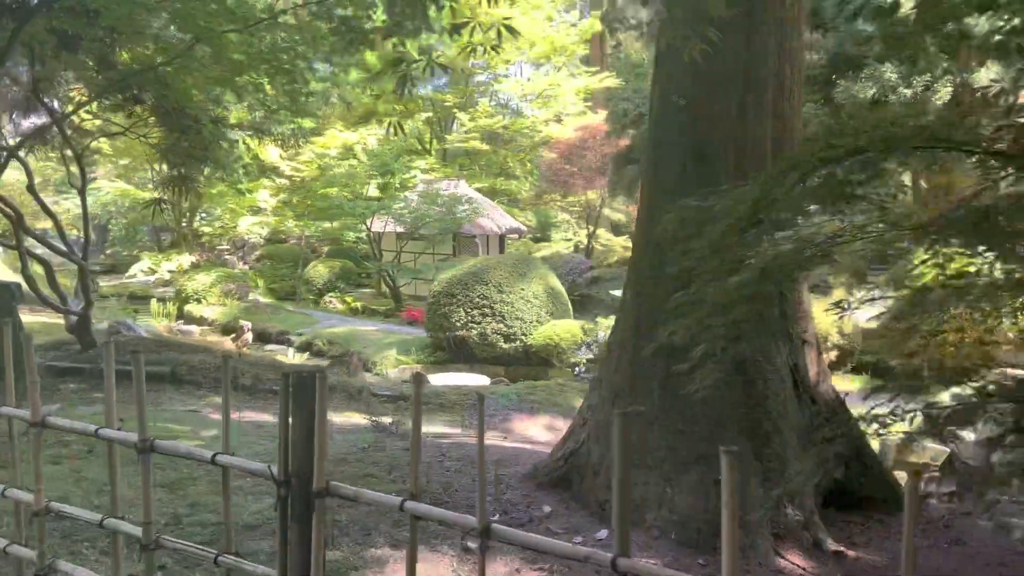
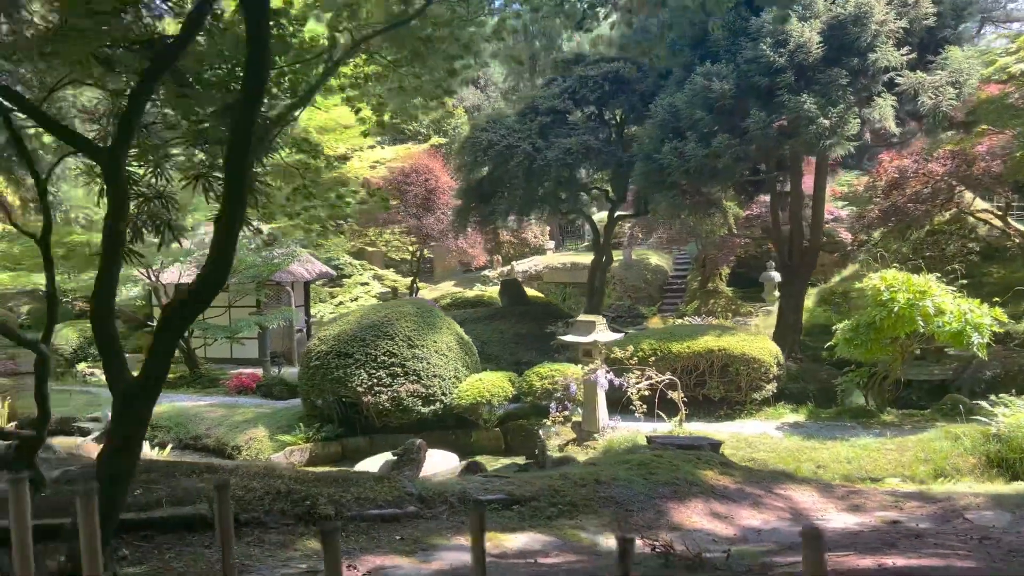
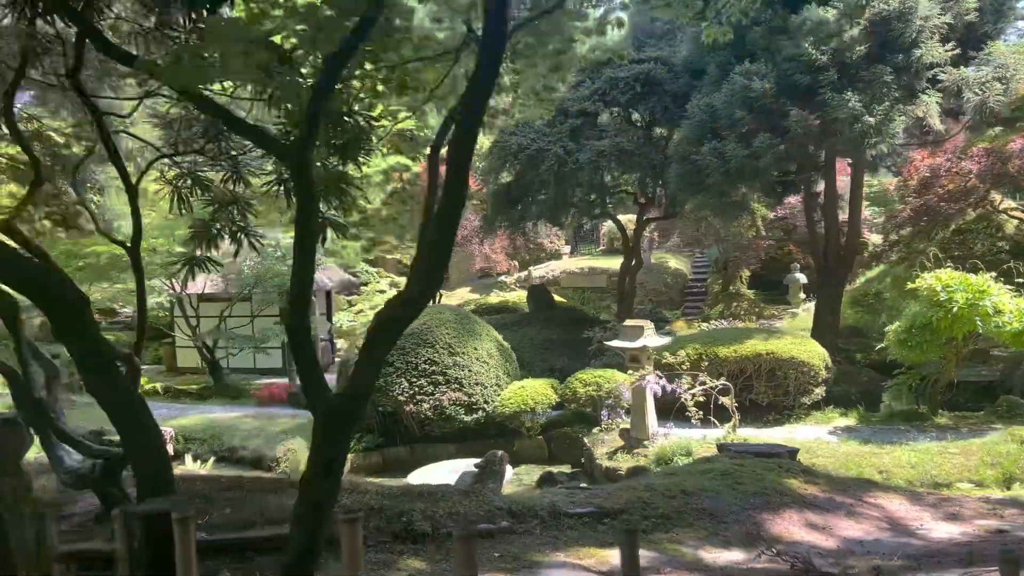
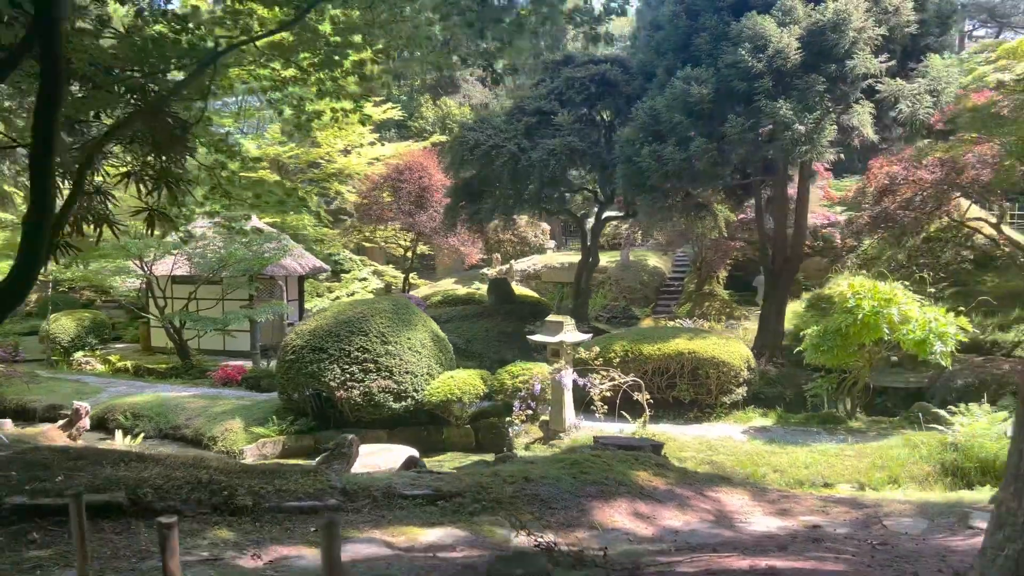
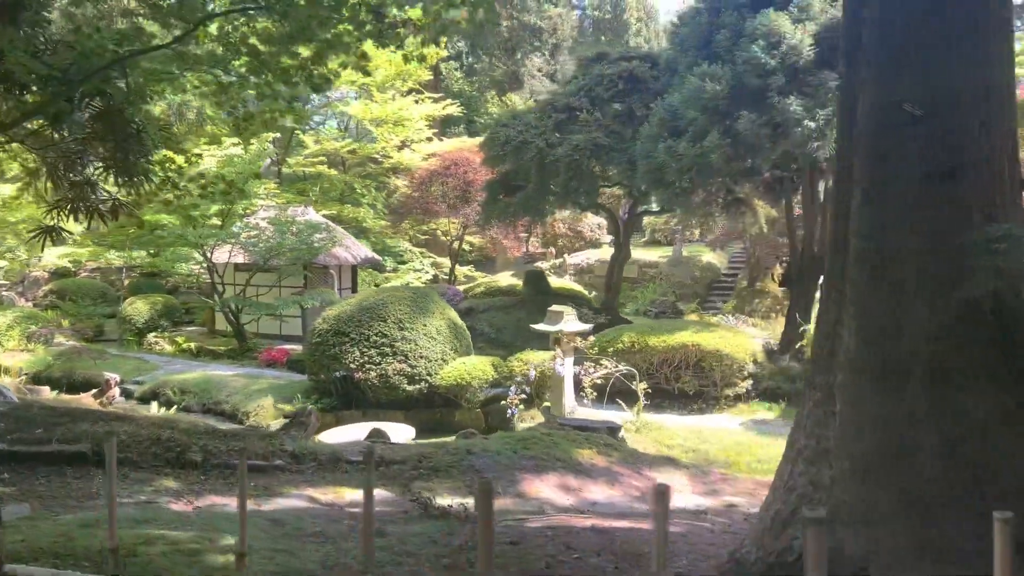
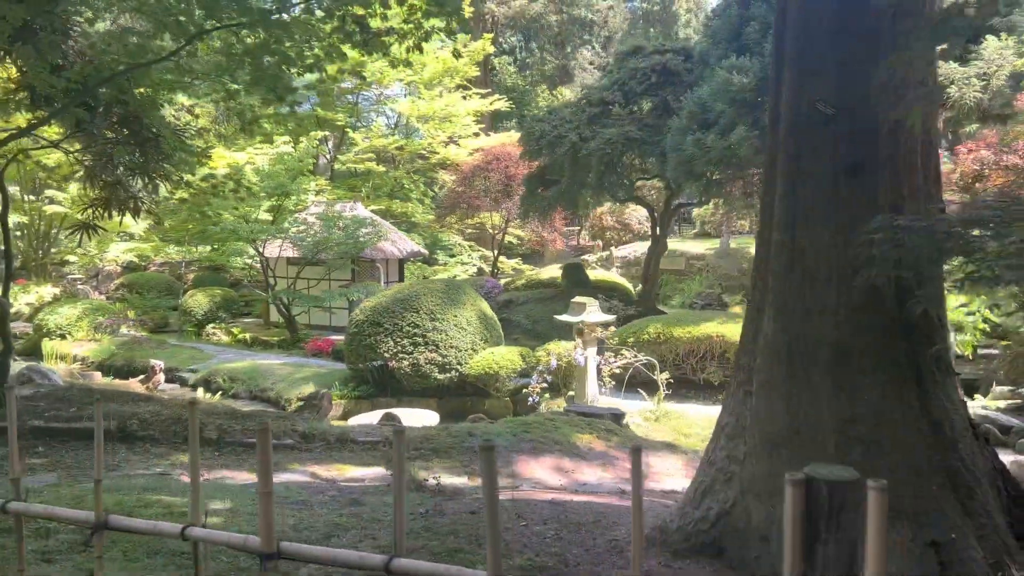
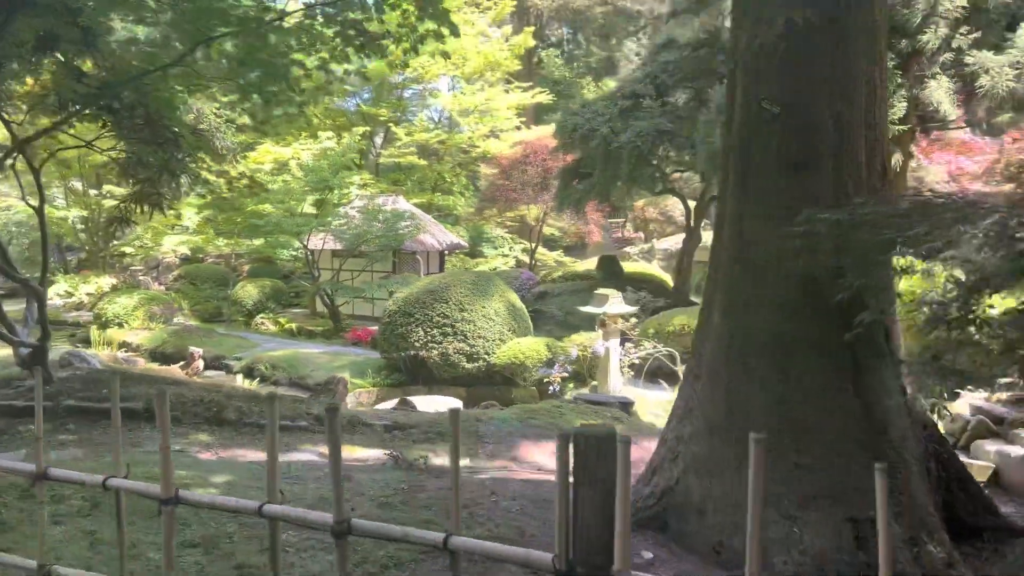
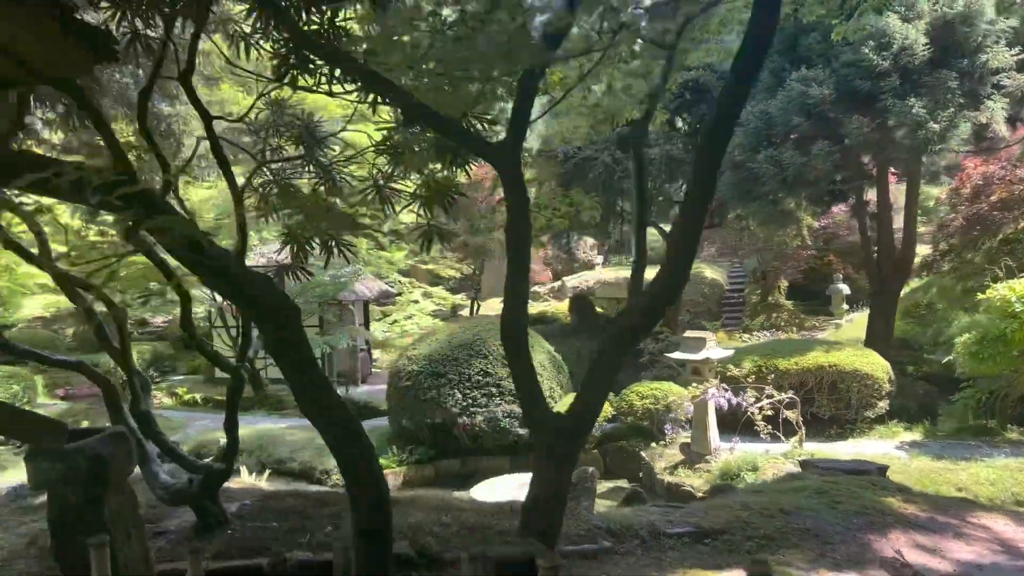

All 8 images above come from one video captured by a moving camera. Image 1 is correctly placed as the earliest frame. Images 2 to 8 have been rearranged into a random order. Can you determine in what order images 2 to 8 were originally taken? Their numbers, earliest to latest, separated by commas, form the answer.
7, 6, 5, 4, 2, 3, 8
